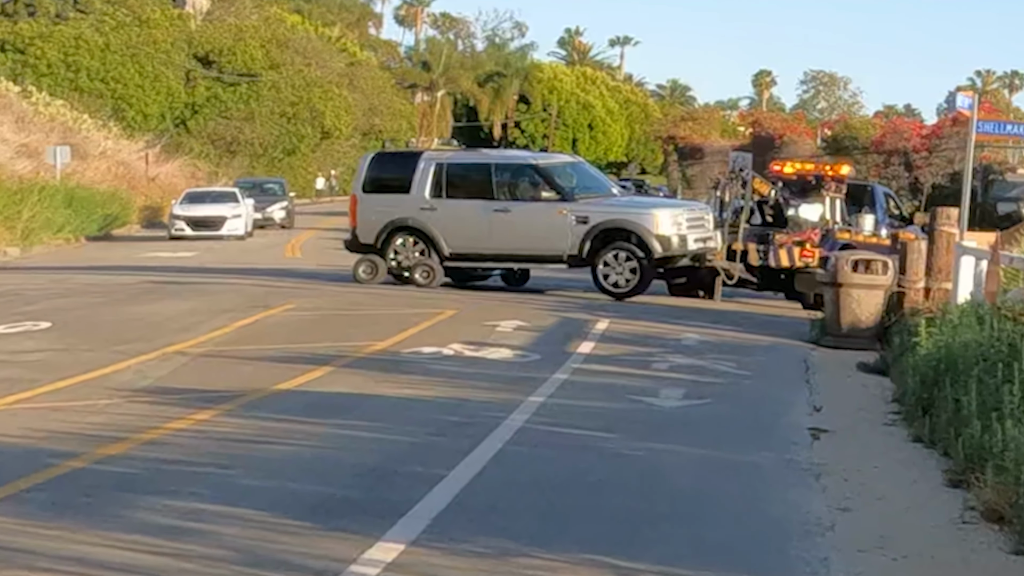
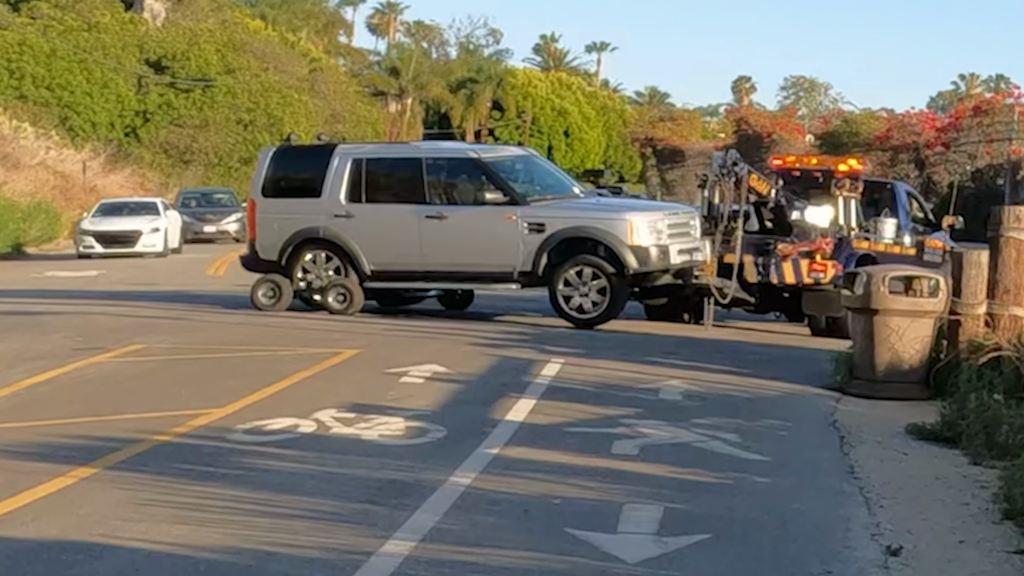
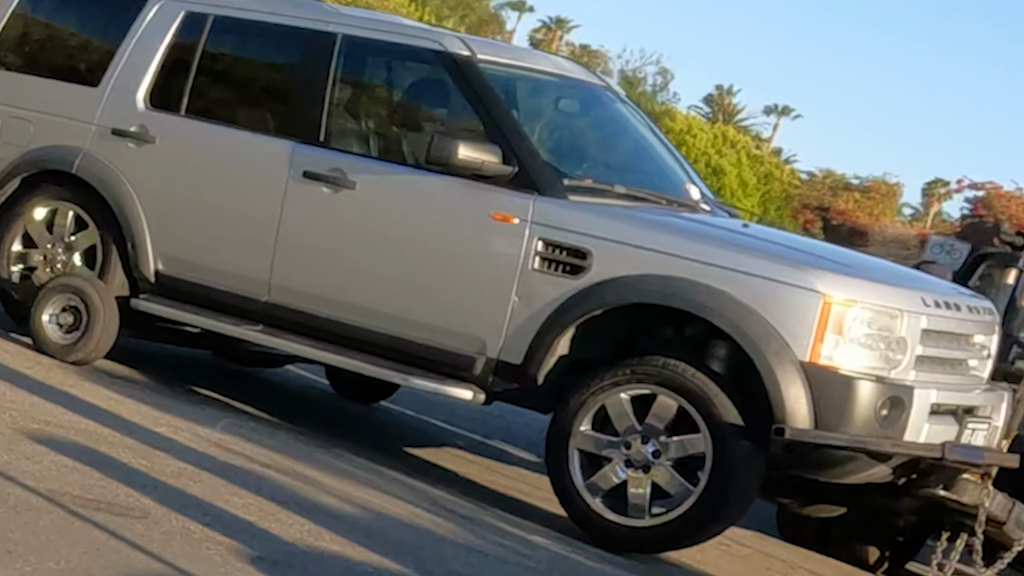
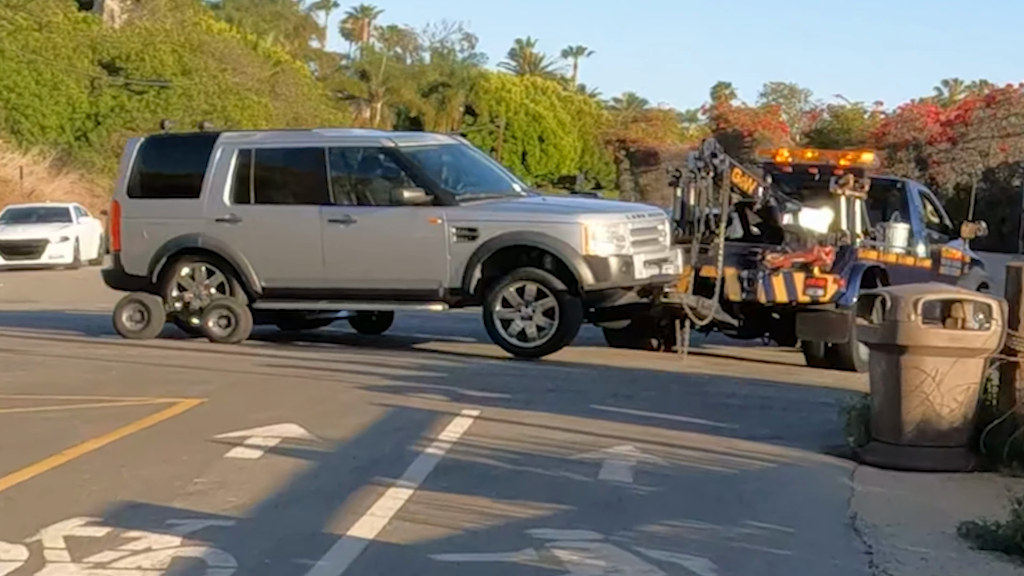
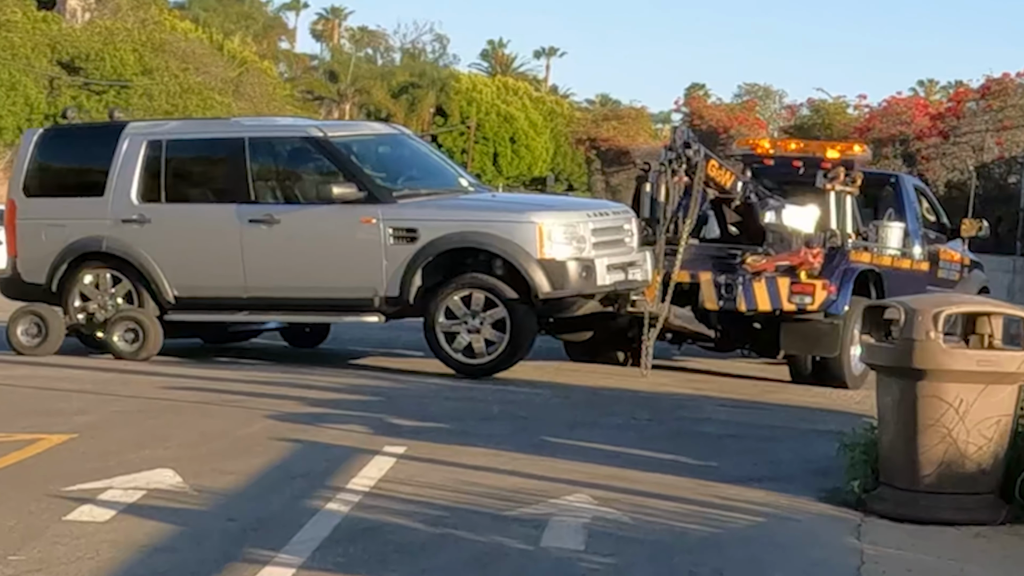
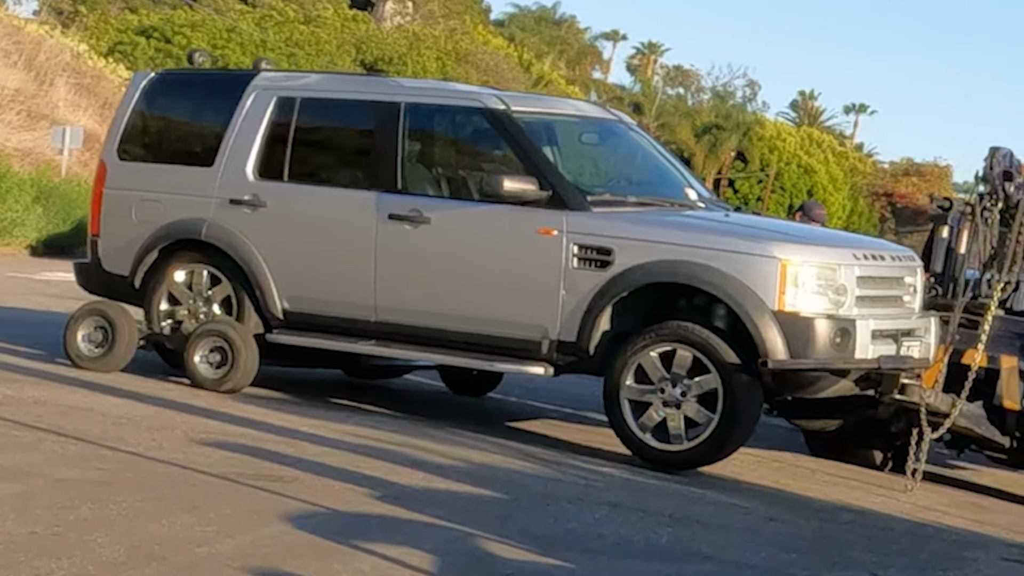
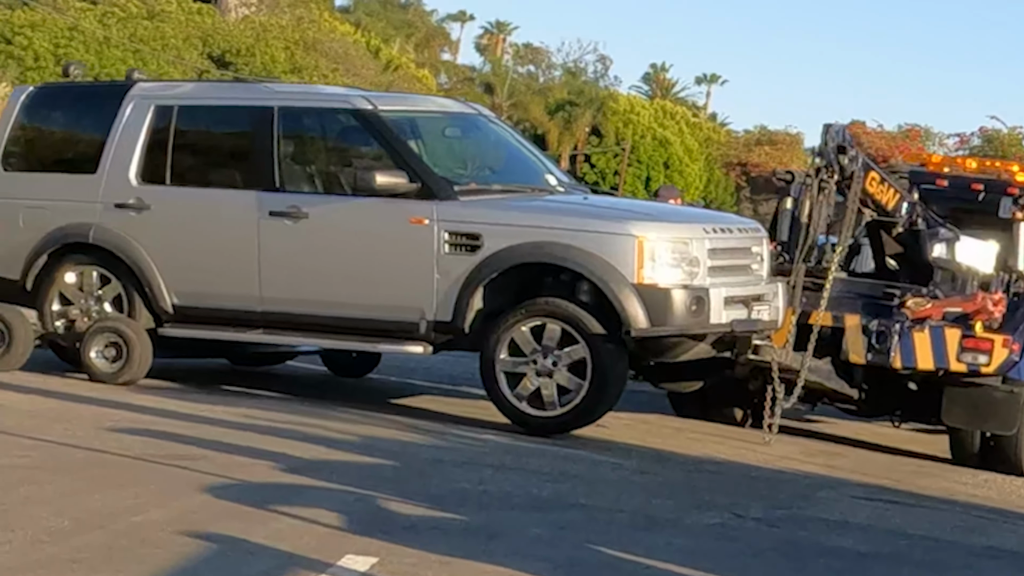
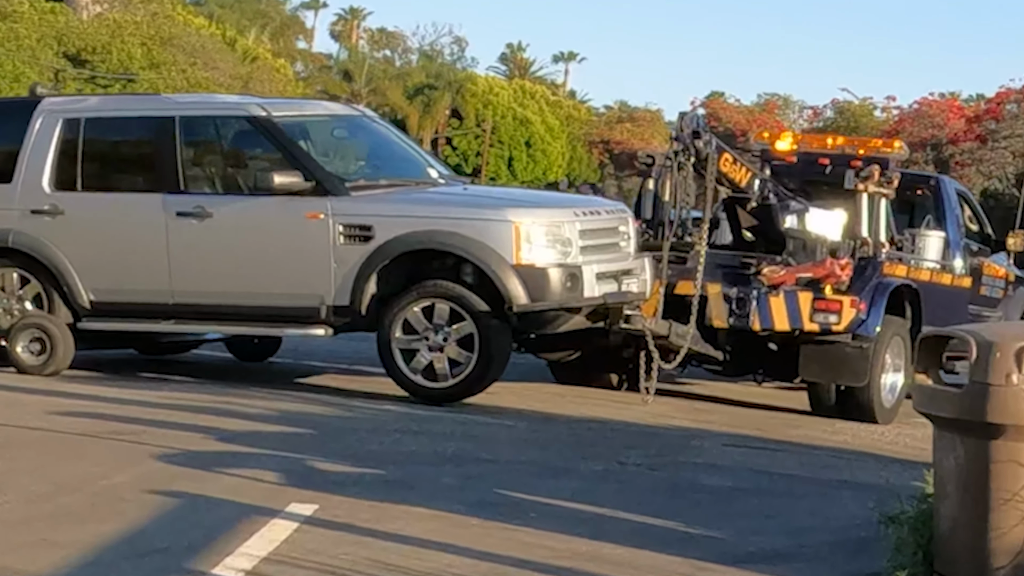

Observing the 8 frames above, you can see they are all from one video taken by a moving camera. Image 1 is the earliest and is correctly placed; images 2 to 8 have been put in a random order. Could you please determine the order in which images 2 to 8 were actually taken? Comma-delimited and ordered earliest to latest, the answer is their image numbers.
2, 4, 5, 8, 7, 6, 3
